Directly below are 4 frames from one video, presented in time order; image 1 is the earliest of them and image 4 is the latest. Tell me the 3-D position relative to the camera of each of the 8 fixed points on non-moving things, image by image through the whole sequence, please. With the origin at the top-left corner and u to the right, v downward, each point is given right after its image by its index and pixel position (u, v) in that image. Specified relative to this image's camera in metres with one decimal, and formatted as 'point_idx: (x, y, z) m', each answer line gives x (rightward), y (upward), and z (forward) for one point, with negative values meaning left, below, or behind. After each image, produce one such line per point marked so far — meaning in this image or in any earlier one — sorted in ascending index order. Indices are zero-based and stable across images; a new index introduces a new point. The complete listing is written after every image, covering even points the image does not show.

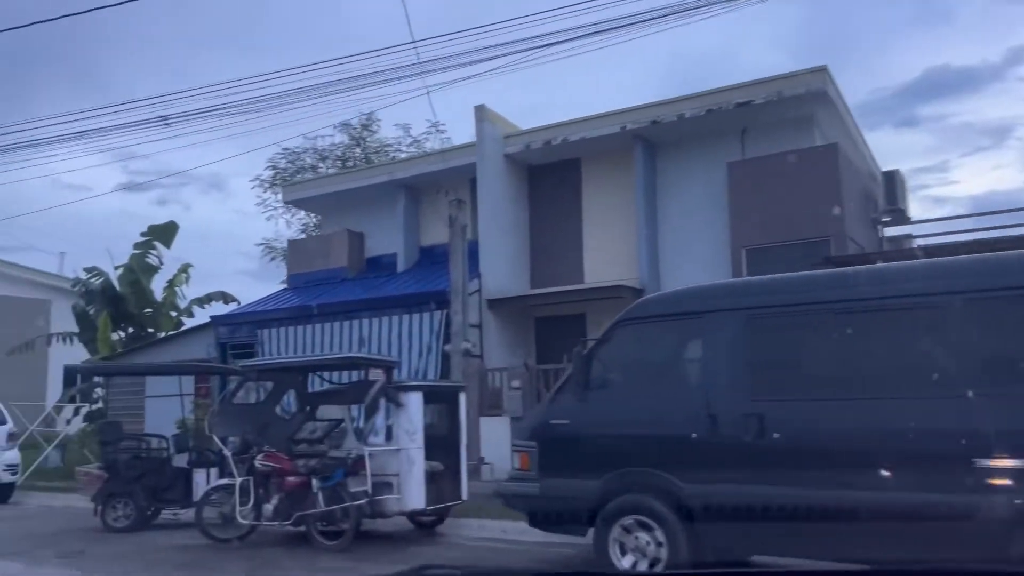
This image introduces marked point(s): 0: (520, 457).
0: (+0.1, -1.6, +7.6) m
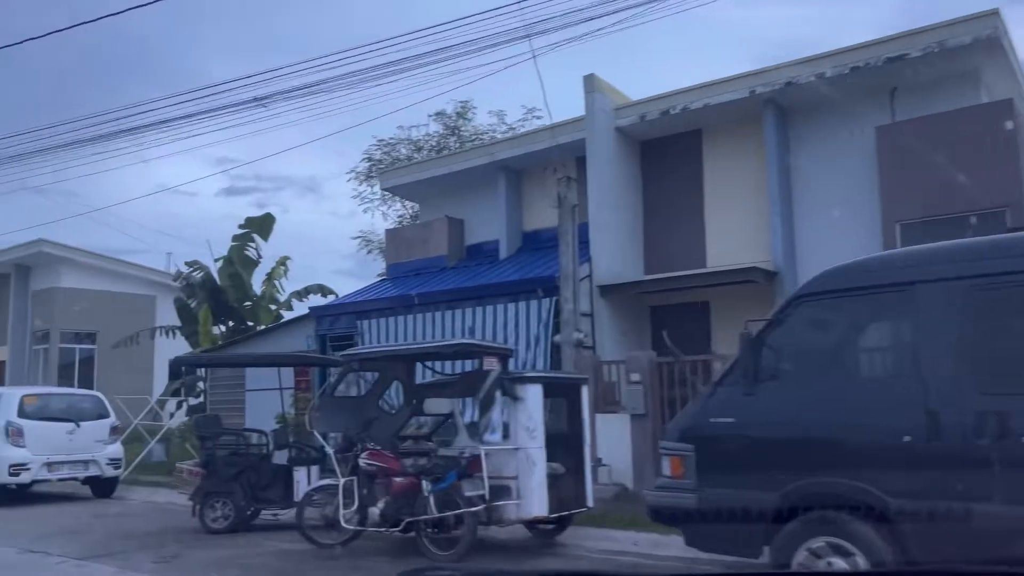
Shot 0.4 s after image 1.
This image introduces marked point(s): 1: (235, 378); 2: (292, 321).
0: (+1.2, -1.3, +6.4) m
1: (-6.0, -1.9, +17.8) m
2: (-4.6, -0.7, +17.4) m
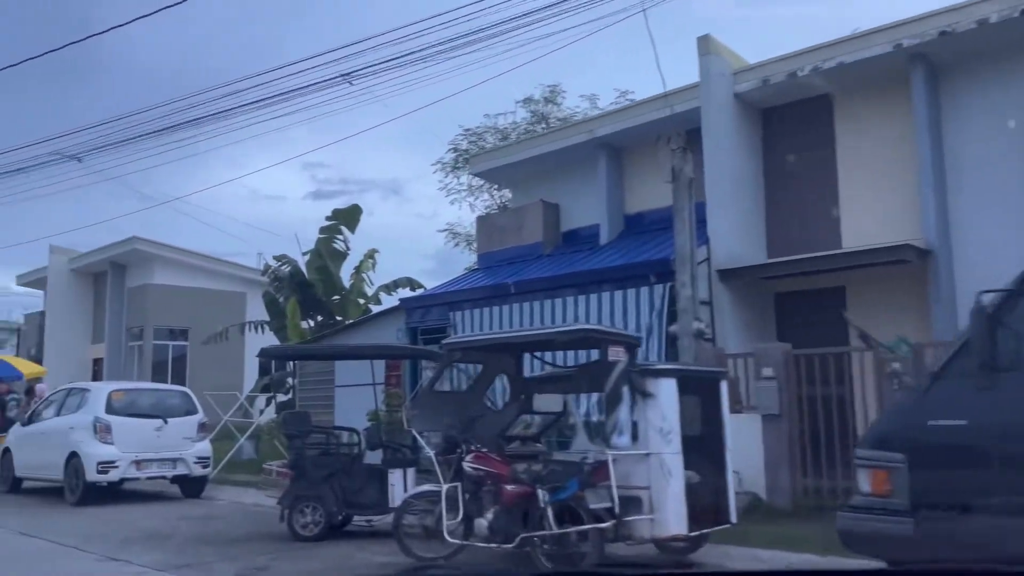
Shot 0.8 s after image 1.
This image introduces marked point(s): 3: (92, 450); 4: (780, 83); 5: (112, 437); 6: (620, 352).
0: (+2.2, -1.1, +5.0) m
1: (-3.9, -1.8, +17.1) m
2: (-2.6, -0.5, +16.5) m
3: (-6.8, -2.6, +13.3) m
4: (+4.1, +3.1, +12.6) m
5: (-6.5, -2.4, +13.4) m
6: (+0.9, -0.6, +7.2) m
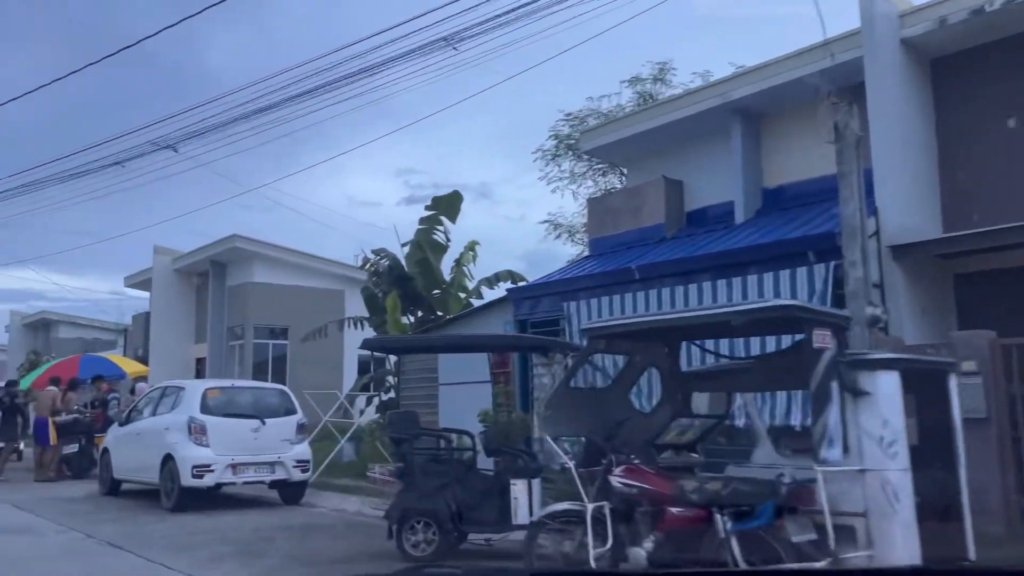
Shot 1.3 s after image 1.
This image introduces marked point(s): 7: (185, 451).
0: (+3.1, -0.9, +3.2) m
1: (-1.6, -1.6, +15.9) m
2: (-0.4, -0.3, +15.2) m
3: (-4.9, -2.5, +12.4) m
4: (+5.8, +3.4, +10.6) m
5: (-4.6, -2.3, +12.5) m
6: (+2.1, -0.3, +5.6) m
7: (-4.9, -2.5, +12.4) m
